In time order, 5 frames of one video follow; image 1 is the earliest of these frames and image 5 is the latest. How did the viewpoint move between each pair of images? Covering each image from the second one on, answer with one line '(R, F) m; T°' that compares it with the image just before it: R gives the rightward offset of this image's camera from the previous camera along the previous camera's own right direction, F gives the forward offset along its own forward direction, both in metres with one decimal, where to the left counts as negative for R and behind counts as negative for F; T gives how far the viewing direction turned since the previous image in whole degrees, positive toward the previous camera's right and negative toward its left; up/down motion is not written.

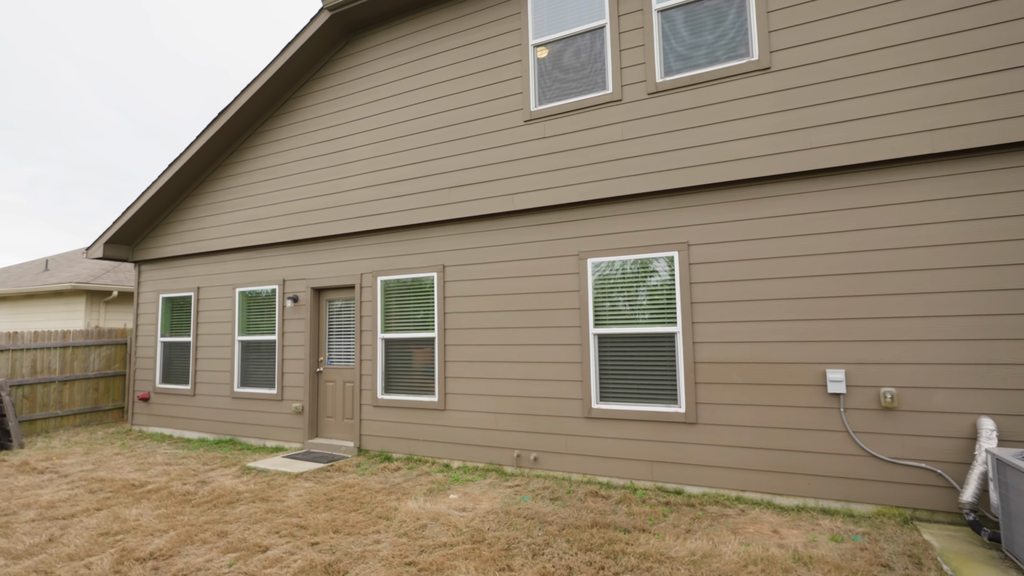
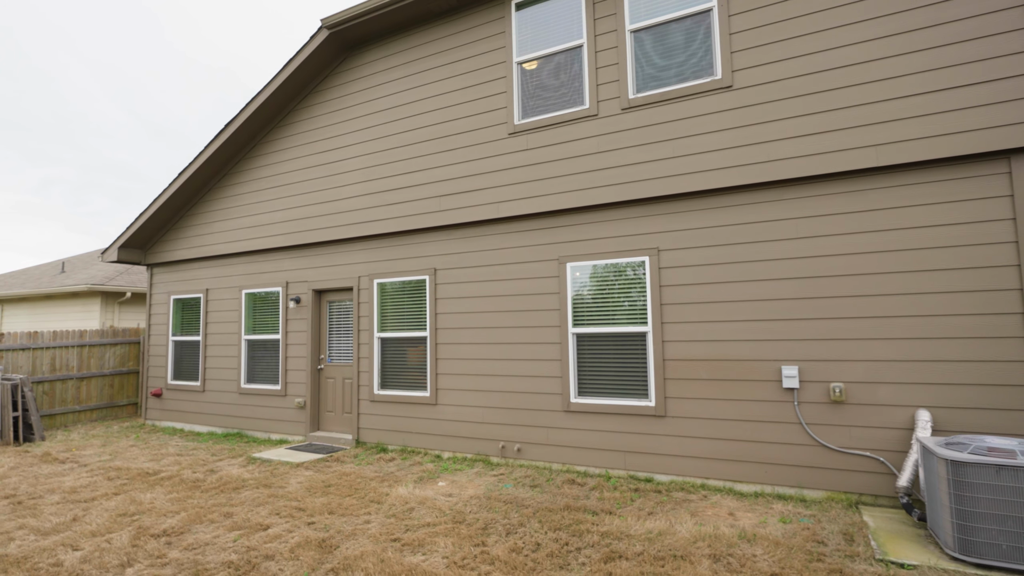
(+0.2, -0.4) m; -1°
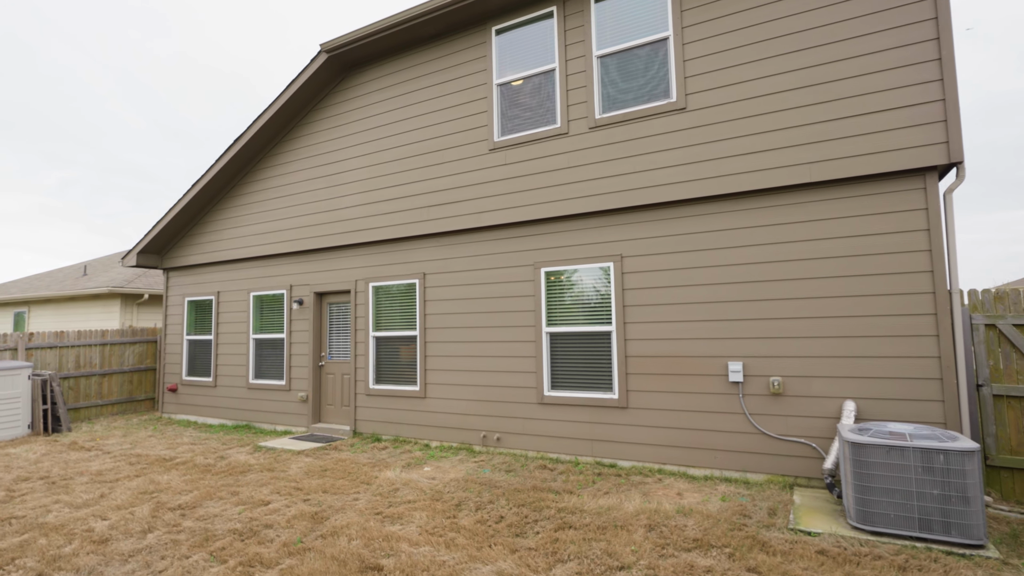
(+0.4, -0.5) m; -1°
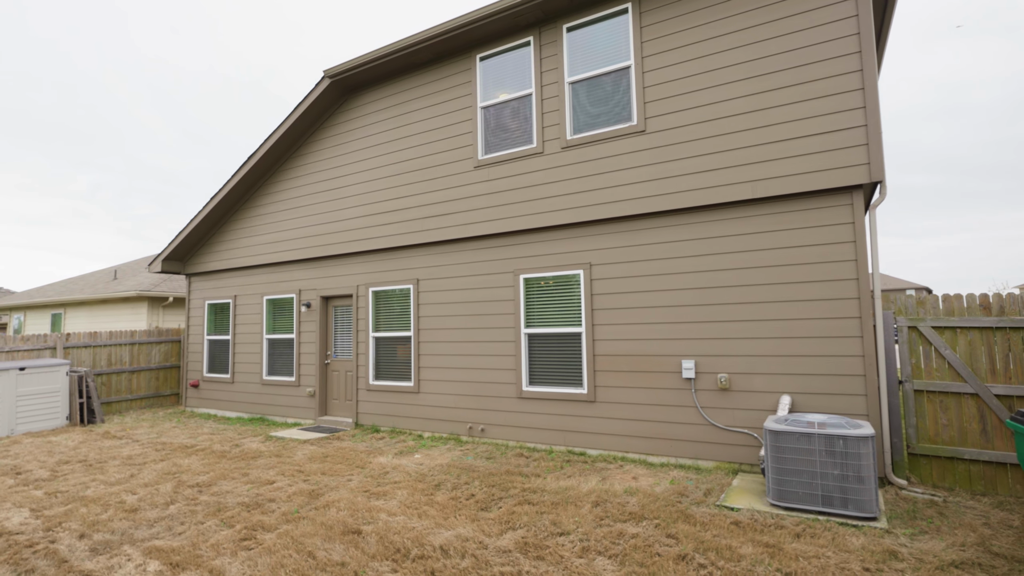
(+0.5, -0.6) m; -2°
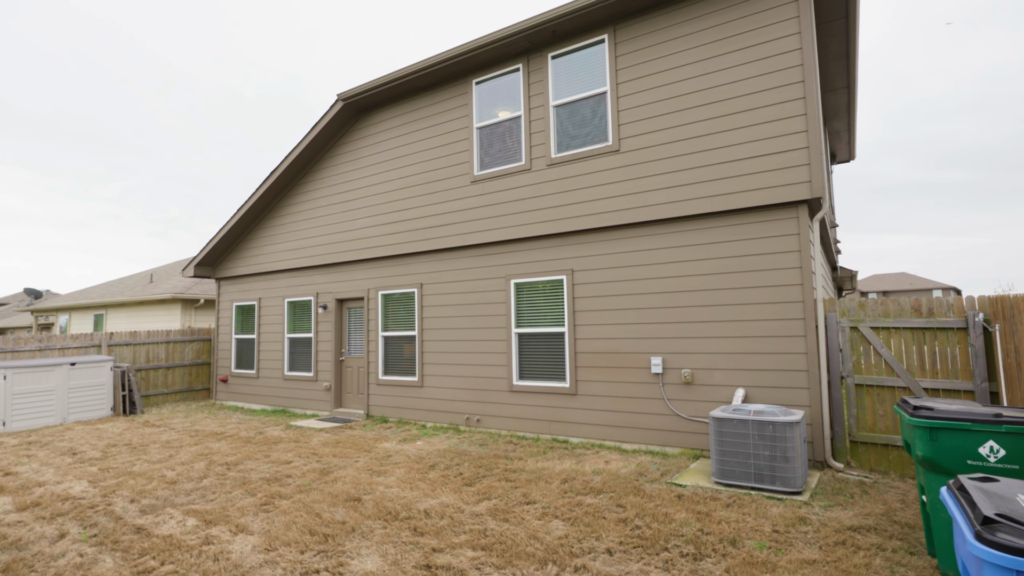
(+0.4, -0.7) m; -2°
